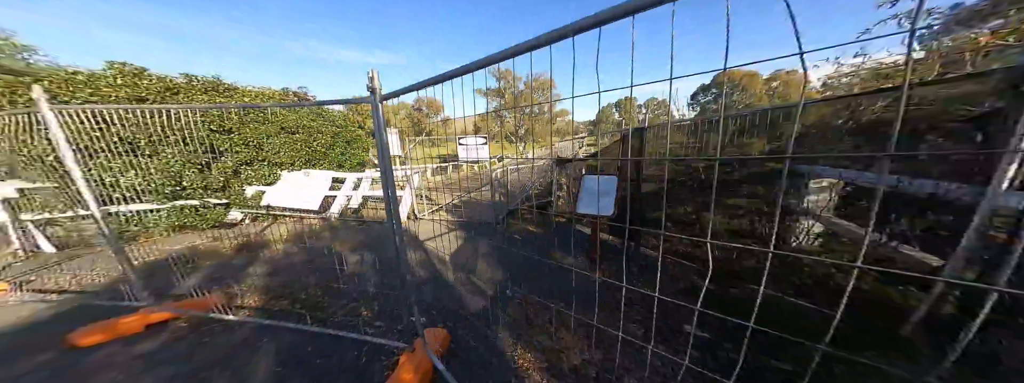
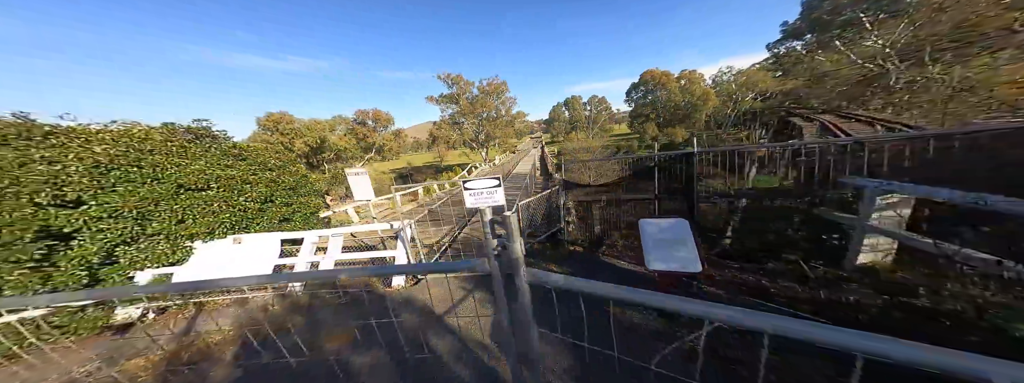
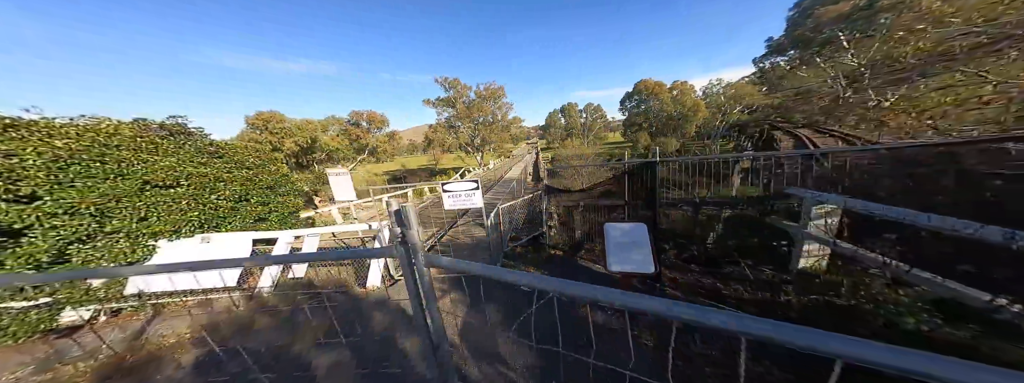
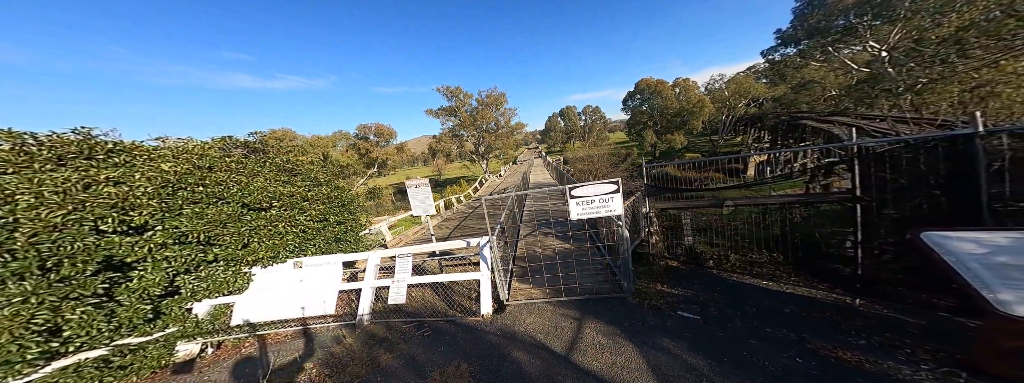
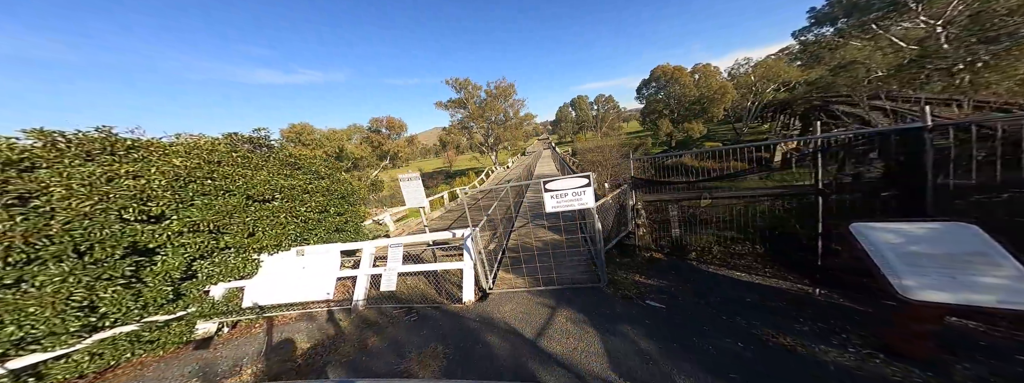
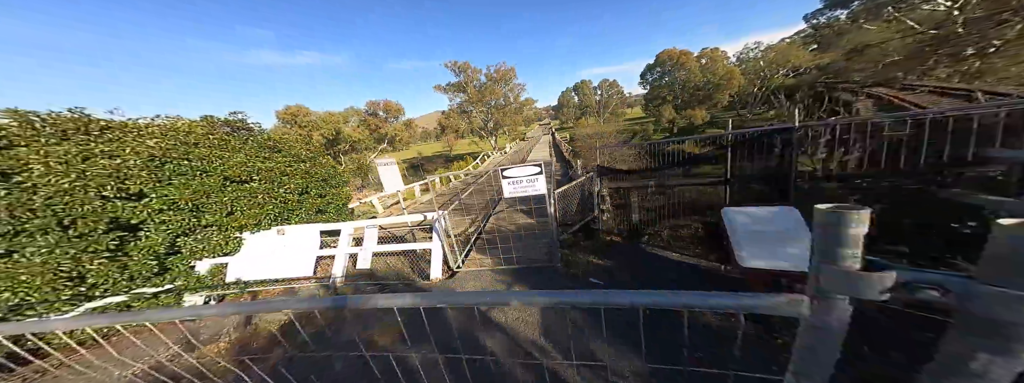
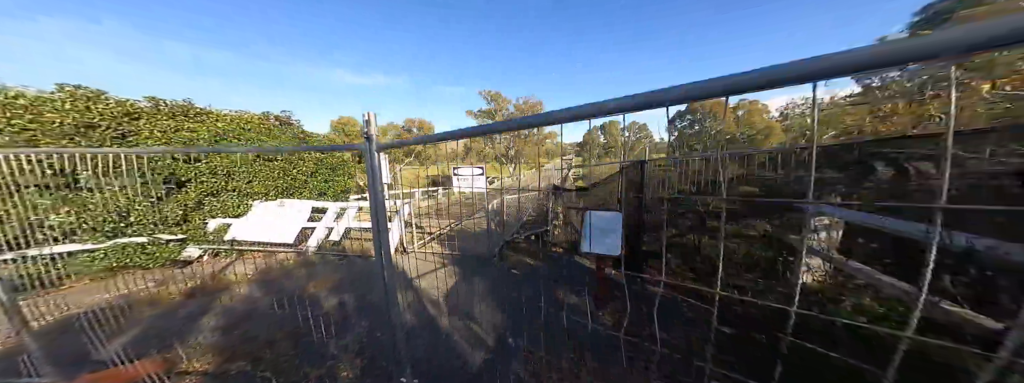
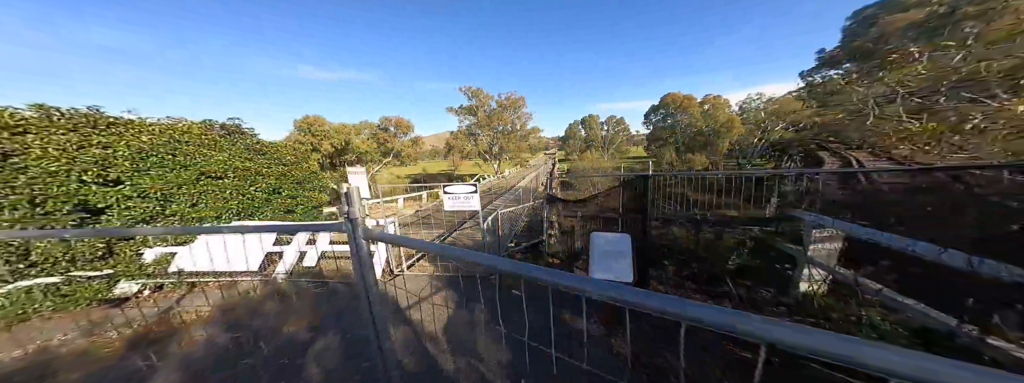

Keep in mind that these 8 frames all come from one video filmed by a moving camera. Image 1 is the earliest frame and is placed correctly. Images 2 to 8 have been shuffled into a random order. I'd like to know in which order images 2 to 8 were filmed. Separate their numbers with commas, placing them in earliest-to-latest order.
7, 8, 3, 2, 6, 5, 4
